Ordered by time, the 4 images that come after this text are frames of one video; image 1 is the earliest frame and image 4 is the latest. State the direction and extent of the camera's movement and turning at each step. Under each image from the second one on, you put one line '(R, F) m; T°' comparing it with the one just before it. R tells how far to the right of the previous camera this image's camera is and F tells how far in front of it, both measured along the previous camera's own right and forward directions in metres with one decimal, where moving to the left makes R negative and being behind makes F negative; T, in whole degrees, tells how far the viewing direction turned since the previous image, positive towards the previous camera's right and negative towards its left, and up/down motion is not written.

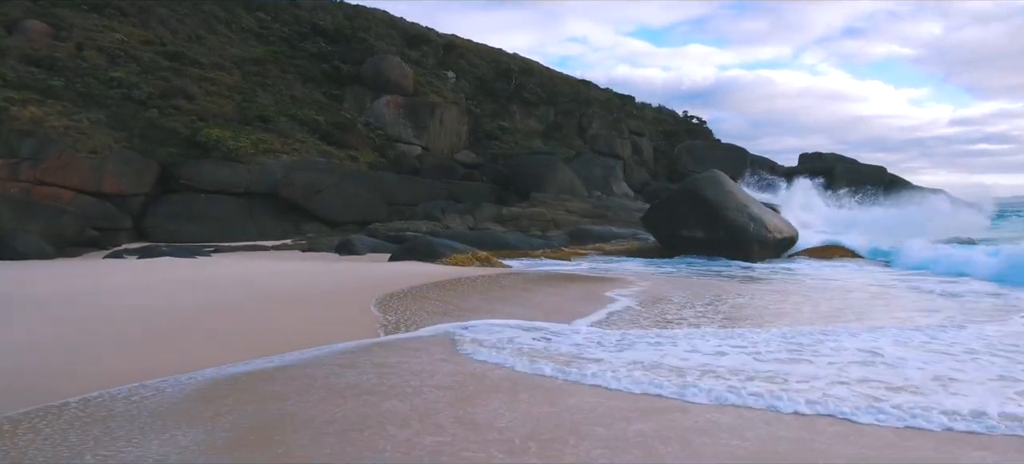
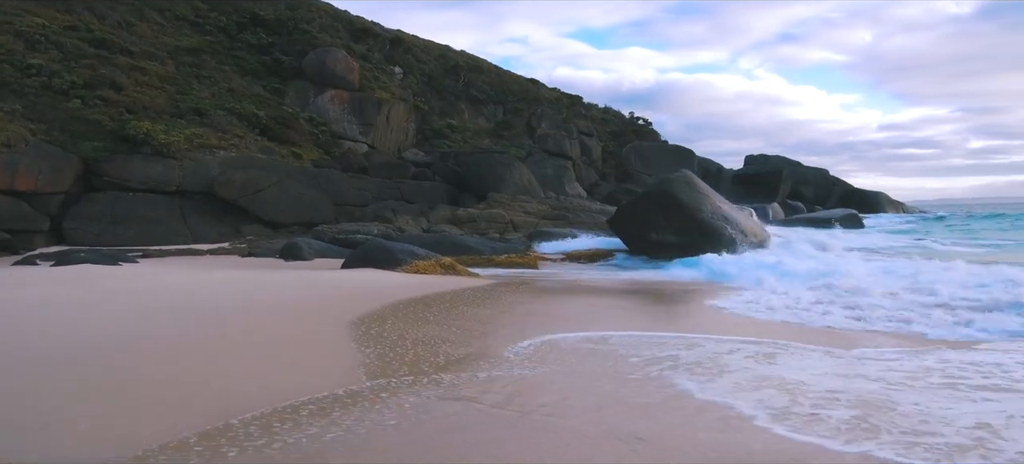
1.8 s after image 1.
(-0.4, +1.2) m; +4°
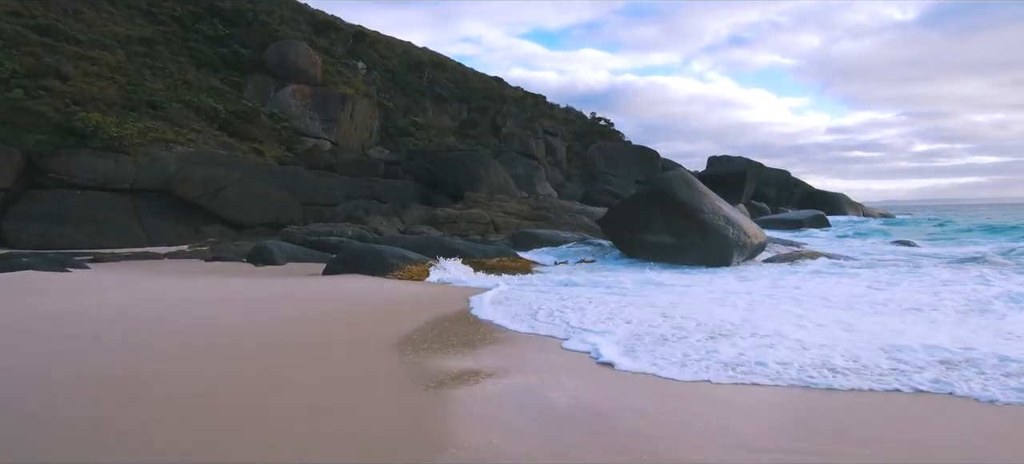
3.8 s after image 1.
(-0.6, +1.1) m; +3°
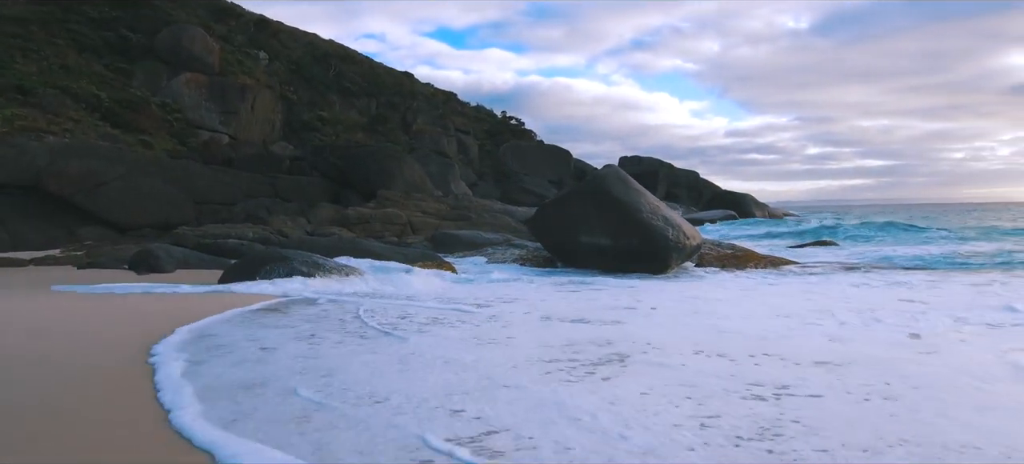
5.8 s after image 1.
(-0.3, +1.3) m; +6°
